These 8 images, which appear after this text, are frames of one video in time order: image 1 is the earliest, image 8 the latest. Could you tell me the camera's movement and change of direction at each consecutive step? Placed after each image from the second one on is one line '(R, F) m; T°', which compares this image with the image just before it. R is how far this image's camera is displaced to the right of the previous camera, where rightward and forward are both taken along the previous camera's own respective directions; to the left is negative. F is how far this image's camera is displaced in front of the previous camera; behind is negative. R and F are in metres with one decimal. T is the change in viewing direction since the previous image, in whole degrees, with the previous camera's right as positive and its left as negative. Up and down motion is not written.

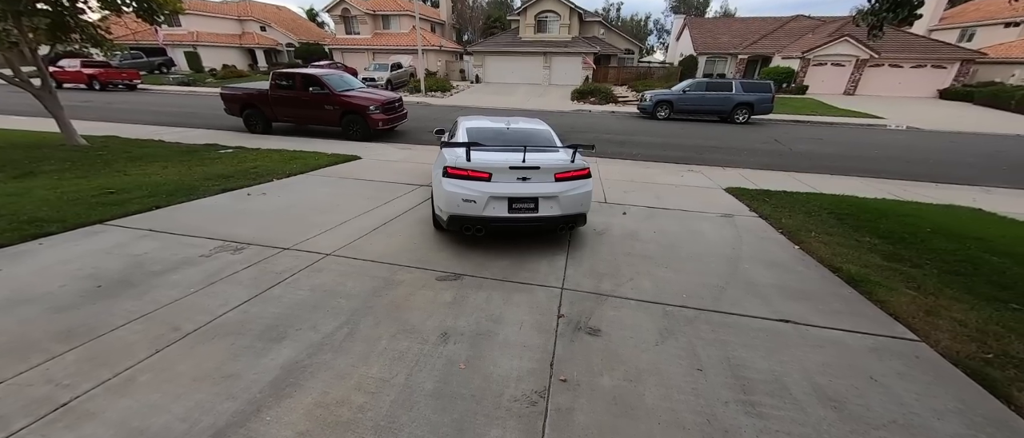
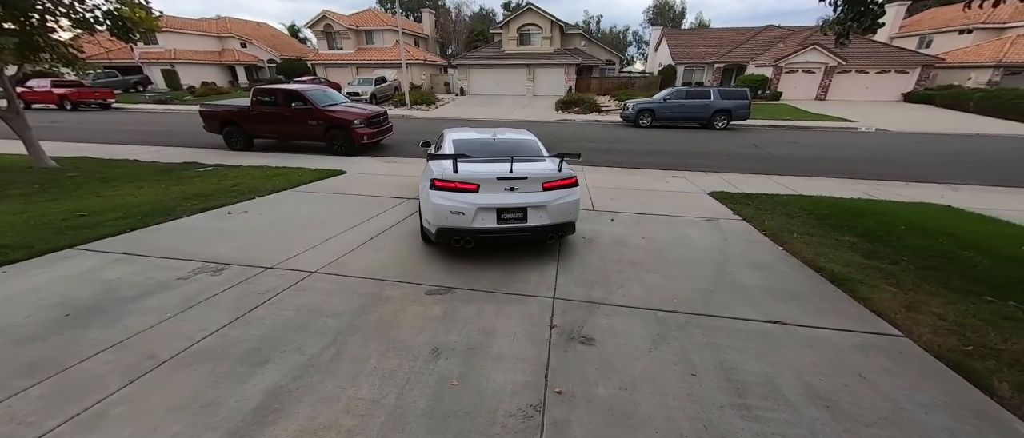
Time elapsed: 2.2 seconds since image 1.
(0.0, 0.0) m; +2°
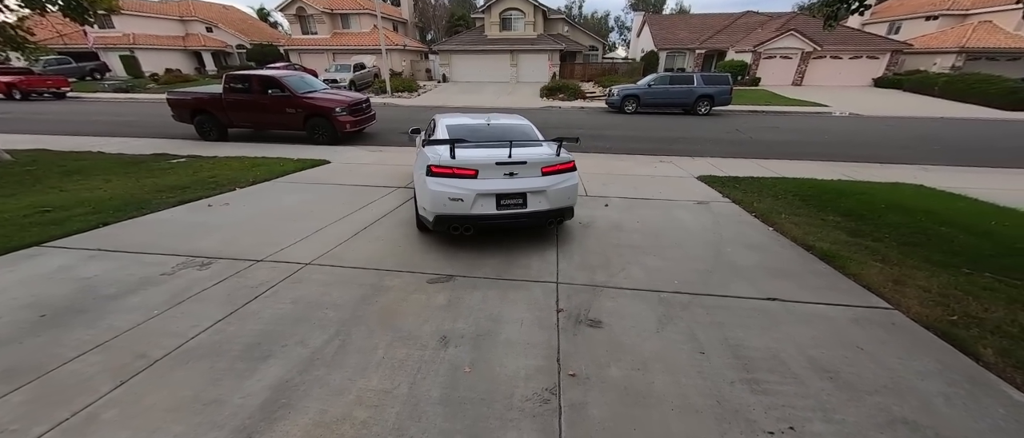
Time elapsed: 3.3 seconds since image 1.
(-0.2, +0.1) m; +3°
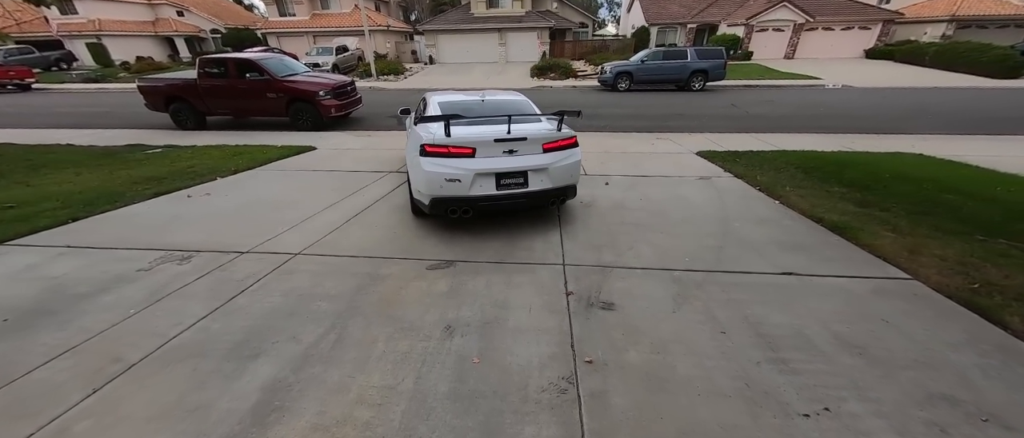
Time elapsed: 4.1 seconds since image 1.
(-0.1, +0.2) m; +1°
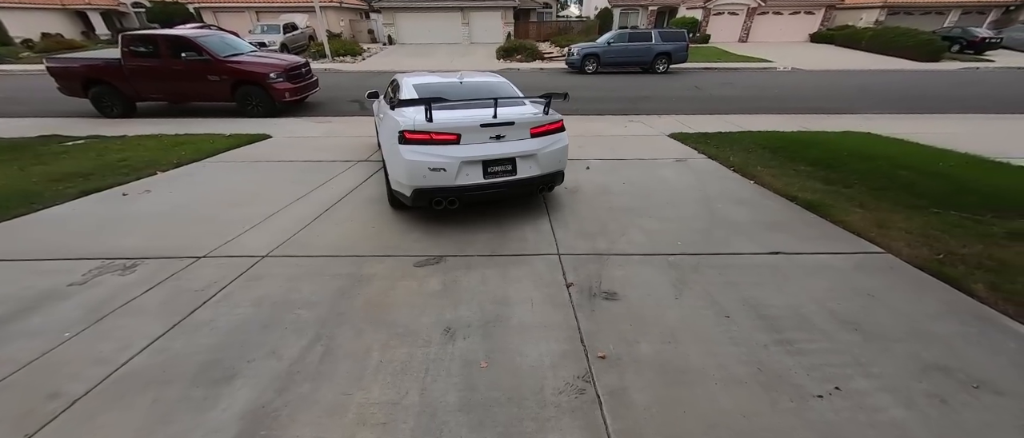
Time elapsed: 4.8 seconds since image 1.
(-0.2, +0.2) m; +5°
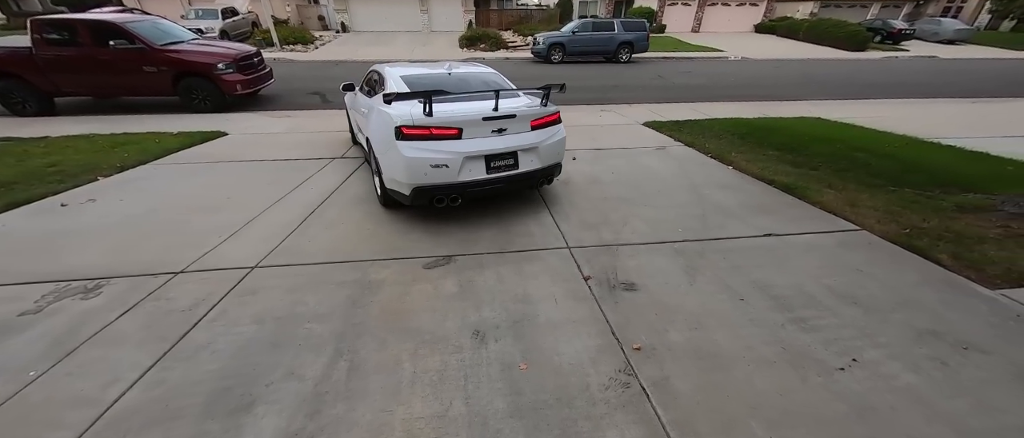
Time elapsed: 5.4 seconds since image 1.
(-0.4, +0.1) m; +6°
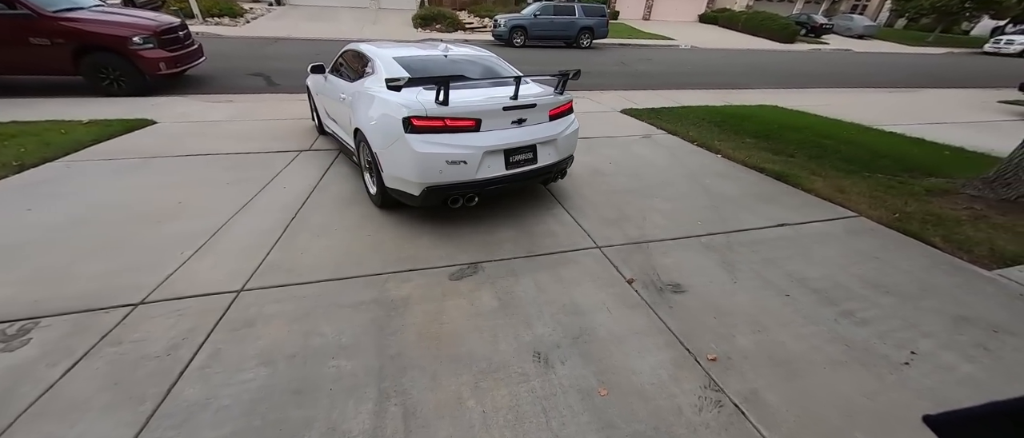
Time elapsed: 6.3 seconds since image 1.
(-0.6, +0.3) m; +7°
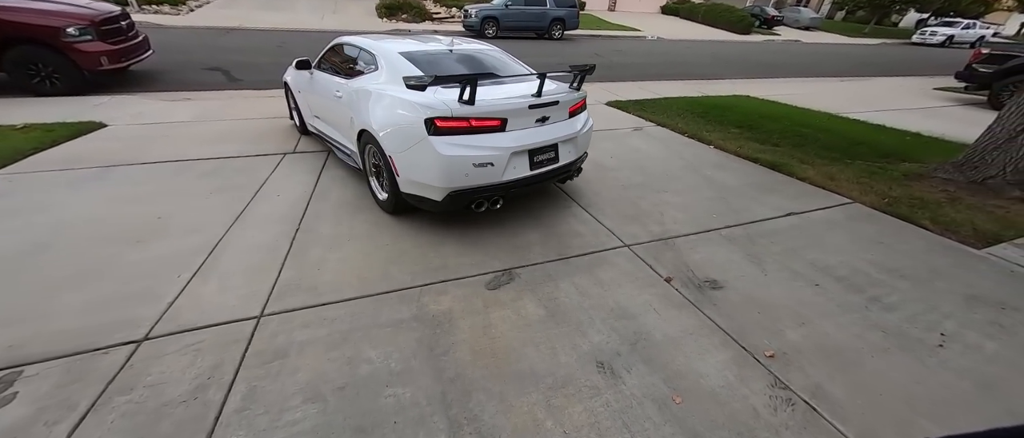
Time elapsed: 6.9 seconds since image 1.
(-0.4, +0.1) m; +5°
